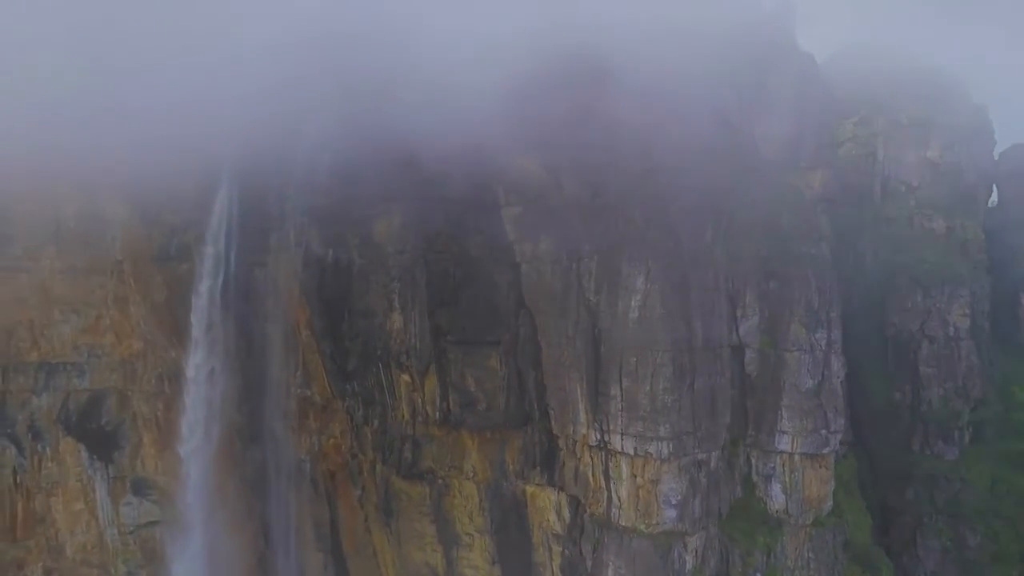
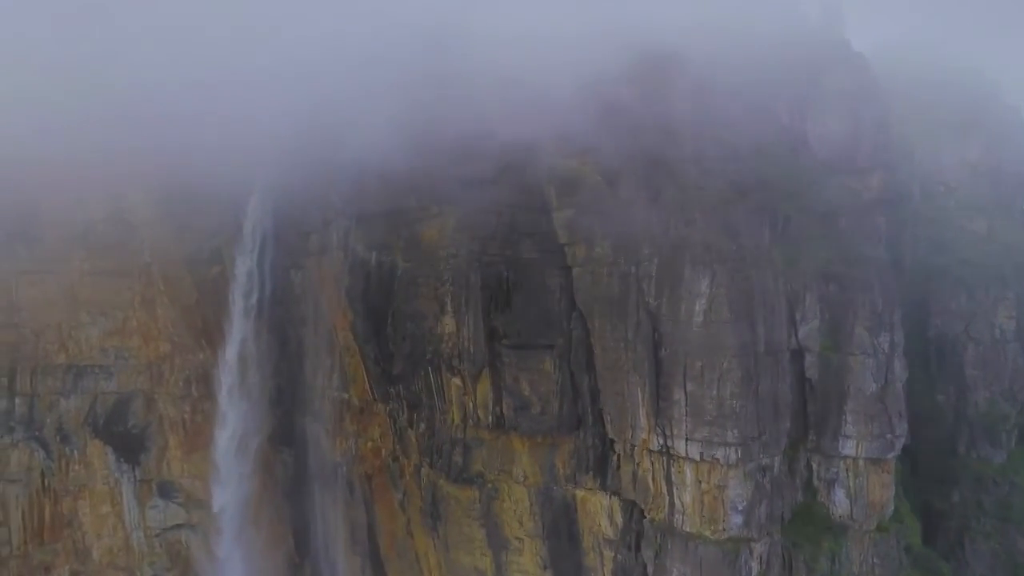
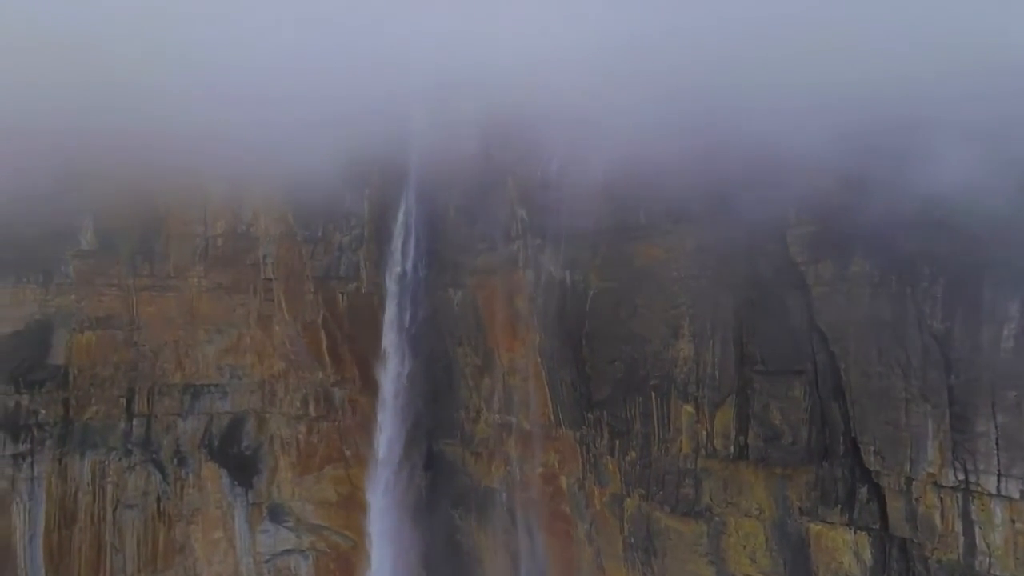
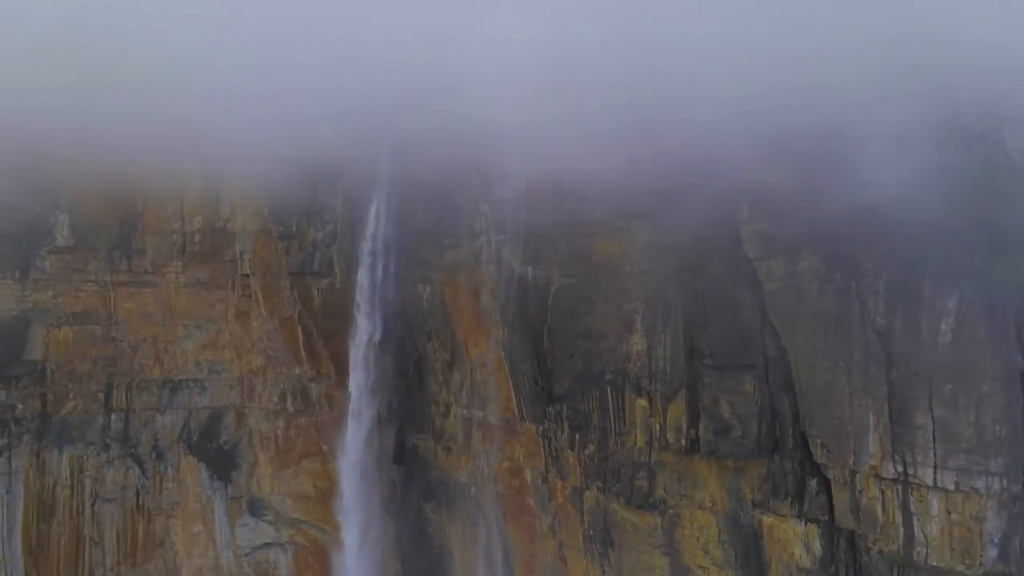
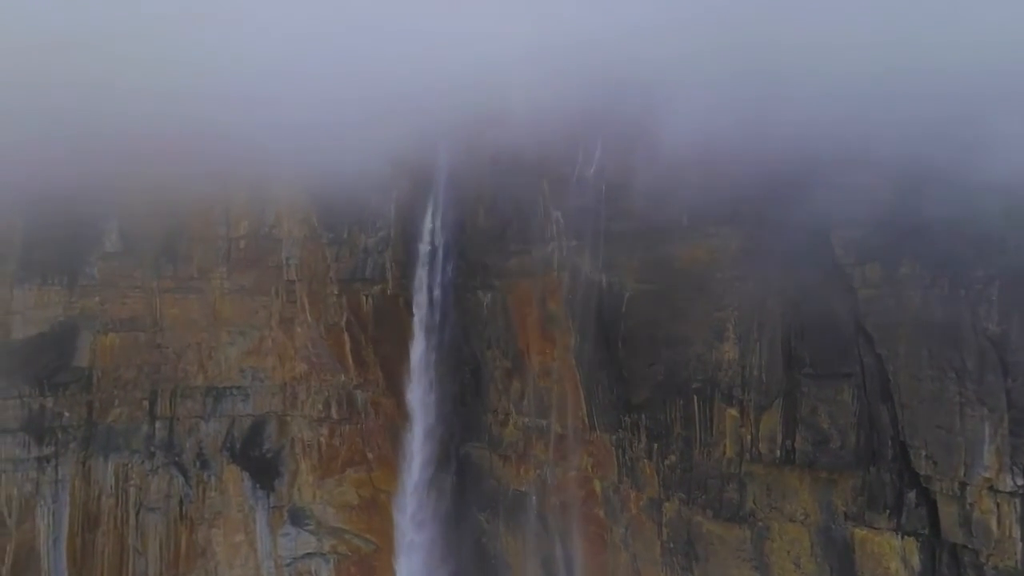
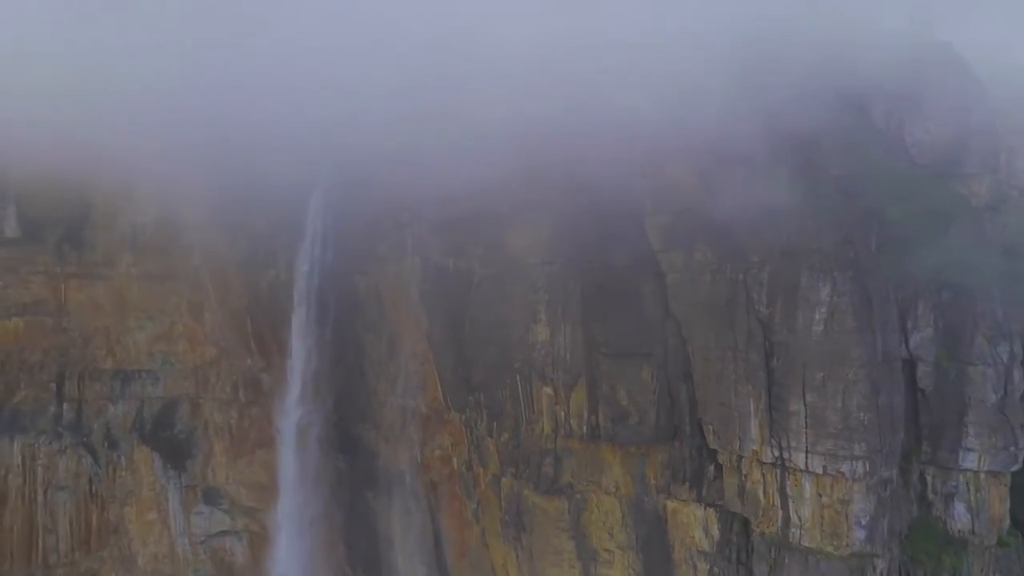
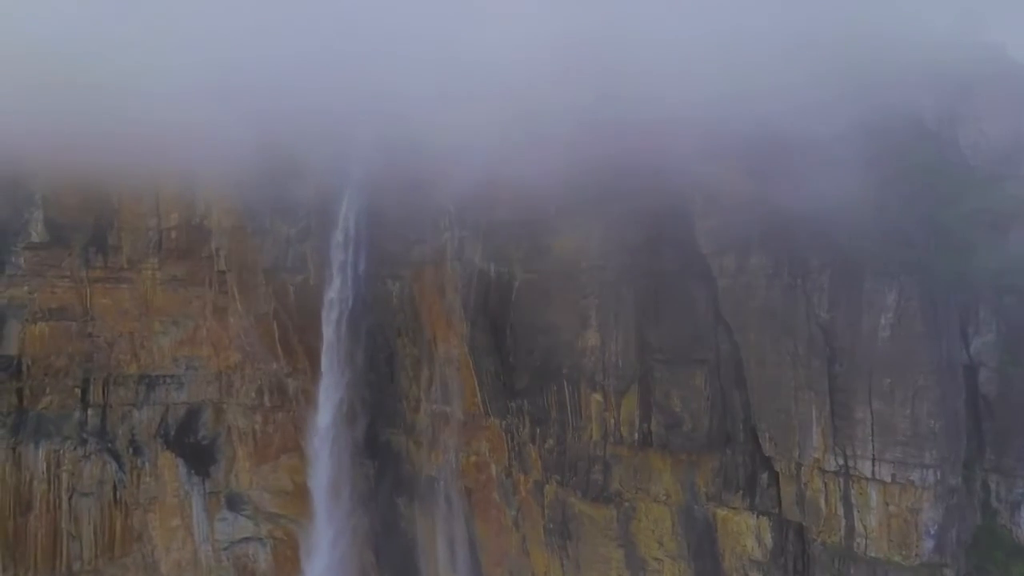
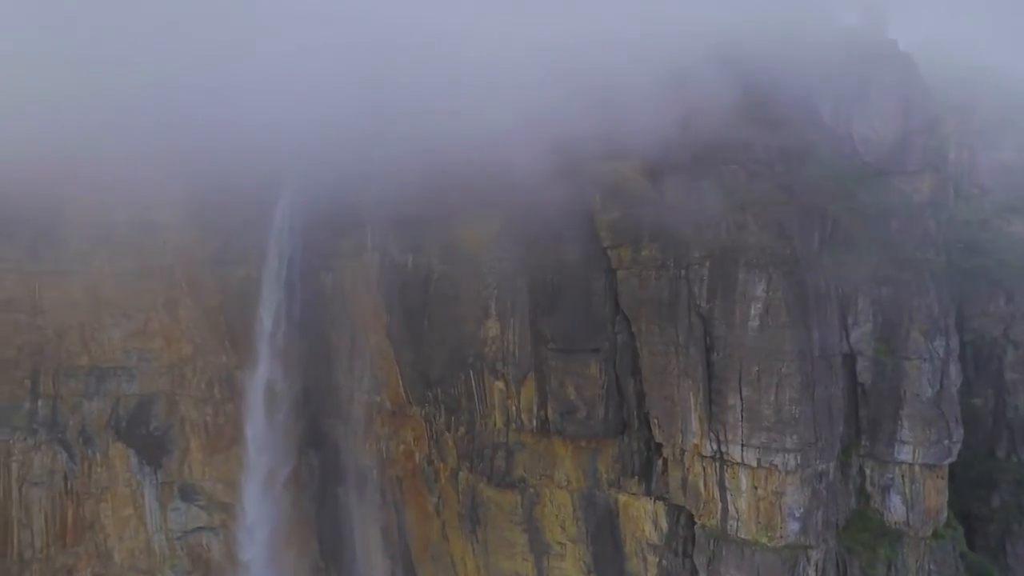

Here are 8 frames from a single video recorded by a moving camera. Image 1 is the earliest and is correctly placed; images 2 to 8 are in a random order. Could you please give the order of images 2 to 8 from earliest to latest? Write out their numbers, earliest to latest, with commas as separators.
2, 8, 6, 7, 4, 3, 5
